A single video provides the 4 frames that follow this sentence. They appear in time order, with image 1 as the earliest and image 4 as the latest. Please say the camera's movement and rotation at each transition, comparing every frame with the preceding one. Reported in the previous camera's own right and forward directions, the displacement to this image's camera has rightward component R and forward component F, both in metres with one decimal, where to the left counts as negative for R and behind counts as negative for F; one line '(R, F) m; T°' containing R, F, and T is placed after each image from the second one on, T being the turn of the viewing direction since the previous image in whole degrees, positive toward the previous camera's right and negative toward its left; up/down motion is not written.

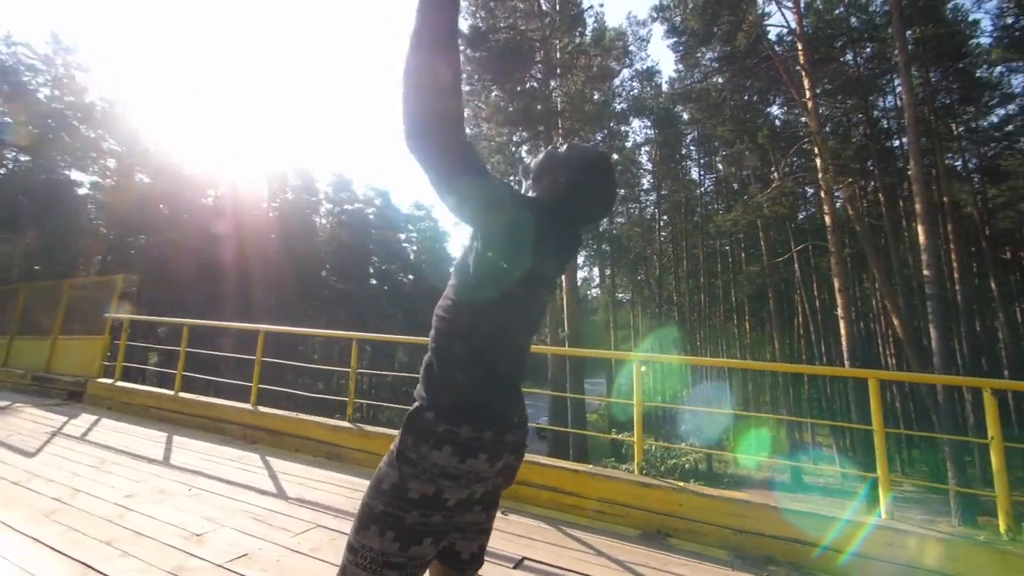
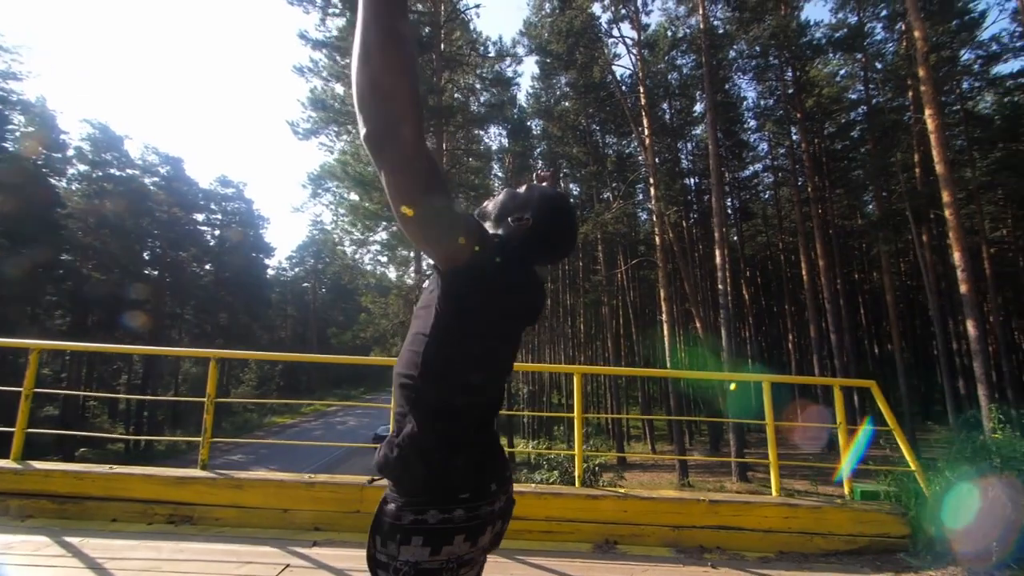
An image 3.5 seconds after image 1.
(-1.5, +0.8) m; +24°
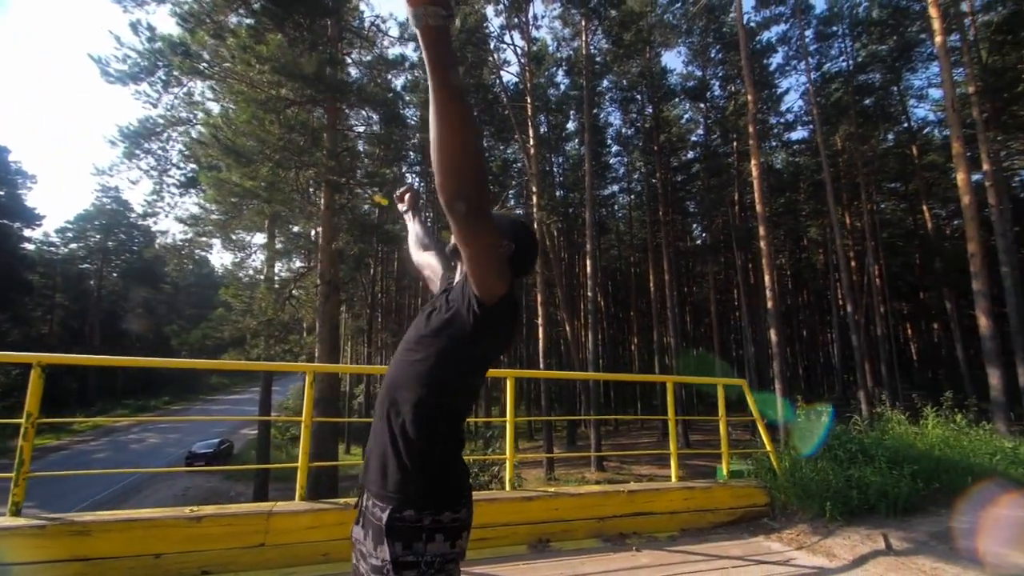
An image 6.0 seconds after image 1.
(-1.1, +0.4) m; +19°
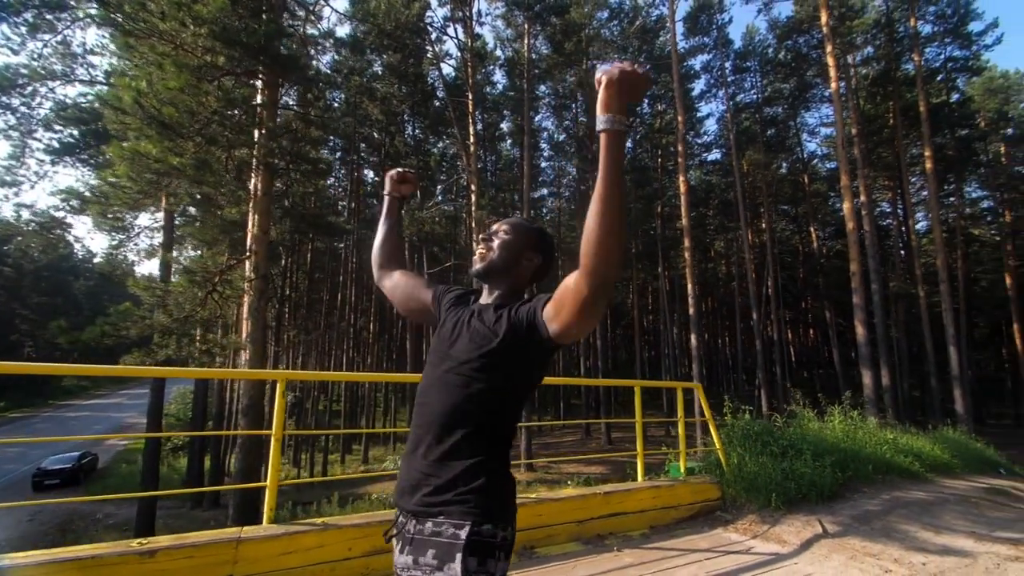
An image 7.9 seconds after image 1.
(-0.9, +0.3) m; +11°
